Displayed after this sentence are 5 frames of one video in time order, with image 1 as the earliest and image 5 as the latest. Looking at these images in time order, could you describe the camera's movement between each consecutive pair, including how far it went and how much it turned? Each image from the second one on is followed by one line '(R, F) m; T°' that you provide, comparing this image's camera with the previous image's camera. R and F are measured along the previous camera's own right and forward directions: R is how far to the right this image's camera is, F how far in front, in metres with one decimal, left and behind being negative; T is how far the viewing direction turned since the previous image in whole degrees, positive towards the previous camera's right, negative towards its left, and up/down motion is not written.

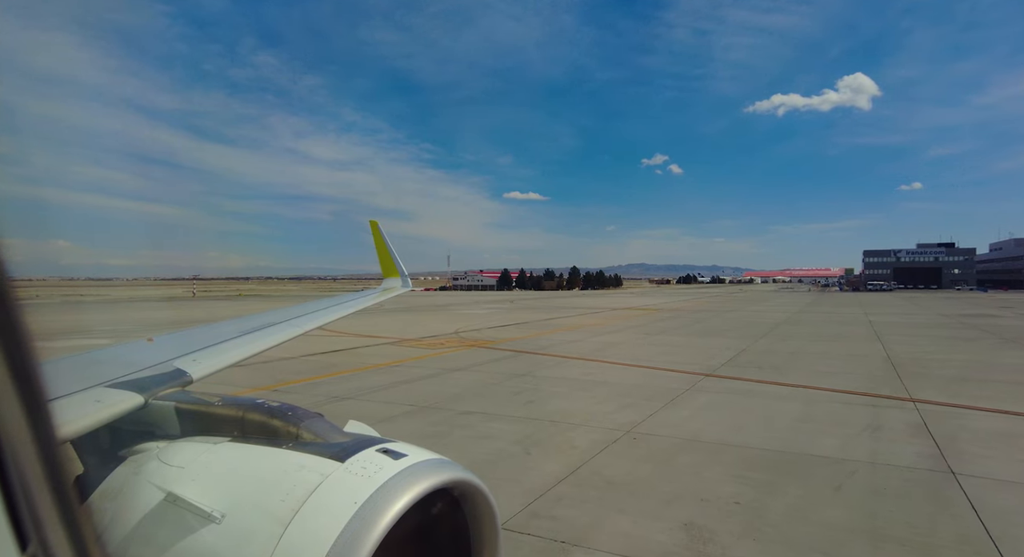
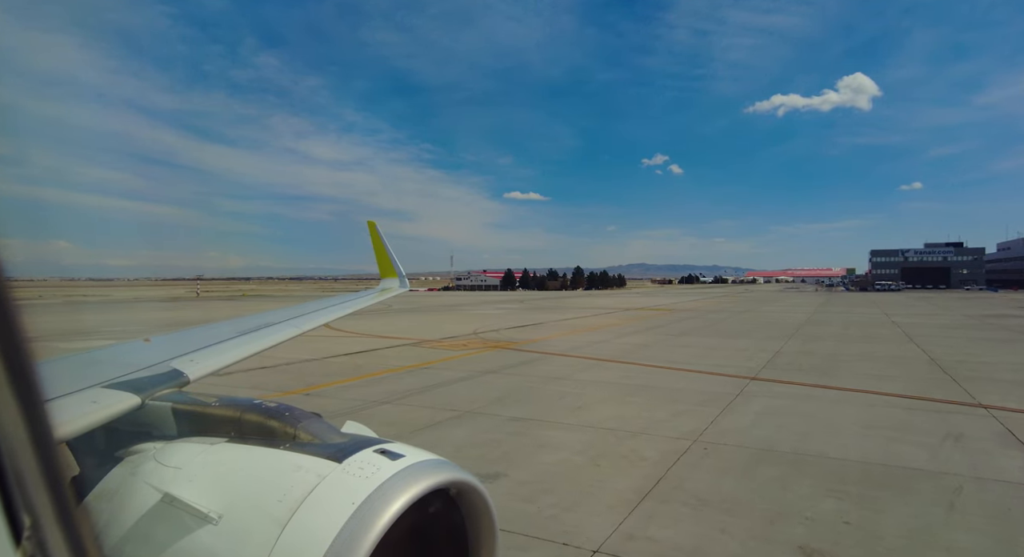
(-0.7, +0.4) m; 0°
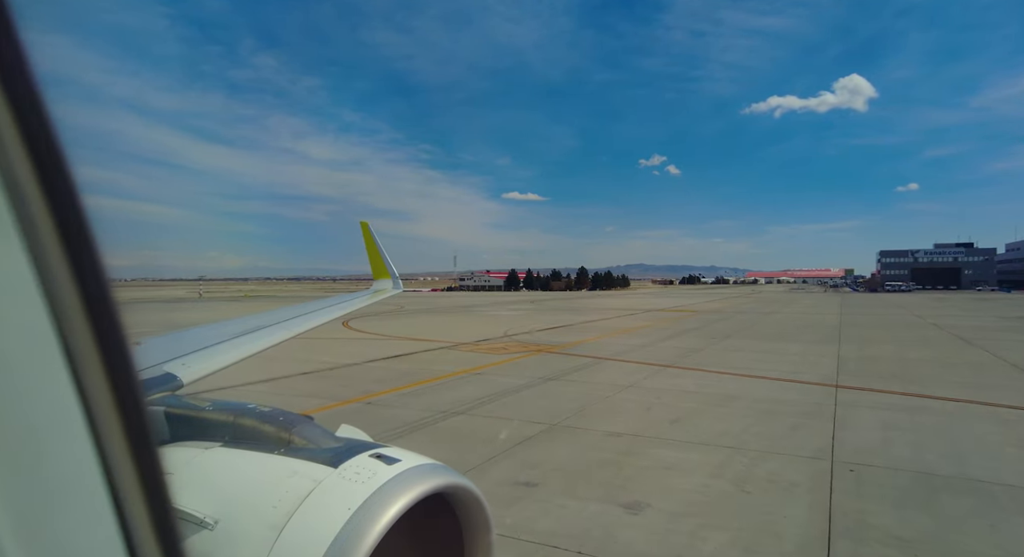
(-1.3, +0.7) m; 0°
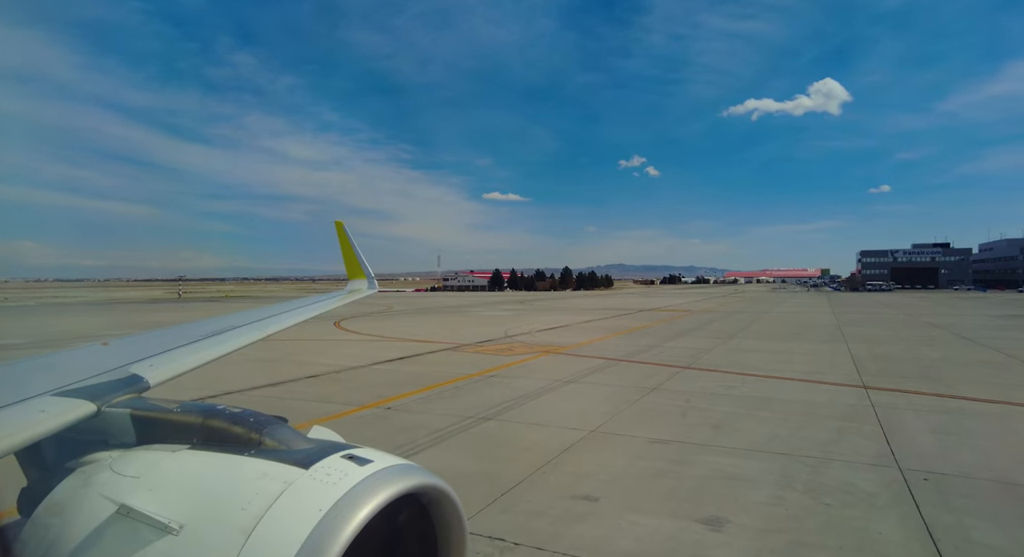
(-0.7, +0.4) m; +2°
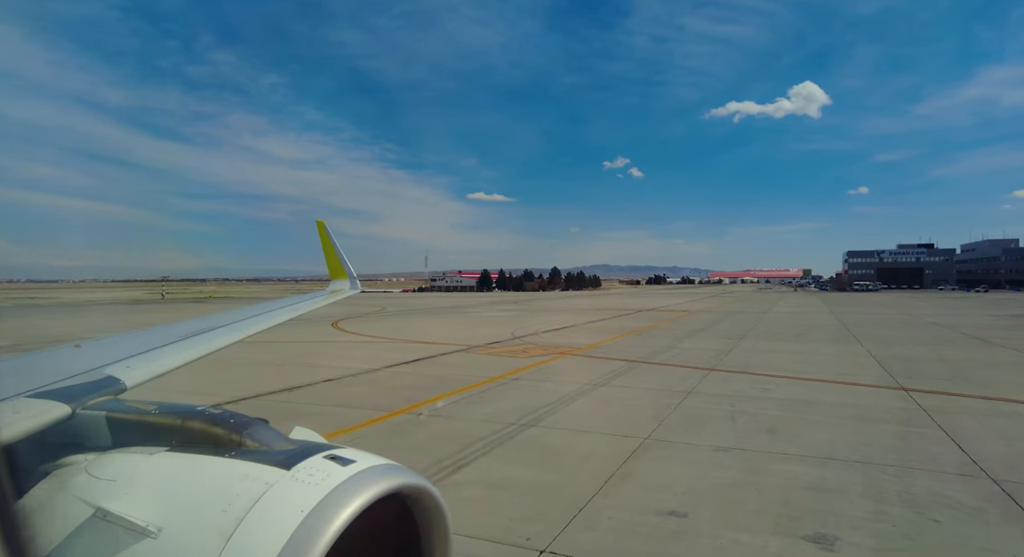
(-0.8, +0.4) m; +1°
